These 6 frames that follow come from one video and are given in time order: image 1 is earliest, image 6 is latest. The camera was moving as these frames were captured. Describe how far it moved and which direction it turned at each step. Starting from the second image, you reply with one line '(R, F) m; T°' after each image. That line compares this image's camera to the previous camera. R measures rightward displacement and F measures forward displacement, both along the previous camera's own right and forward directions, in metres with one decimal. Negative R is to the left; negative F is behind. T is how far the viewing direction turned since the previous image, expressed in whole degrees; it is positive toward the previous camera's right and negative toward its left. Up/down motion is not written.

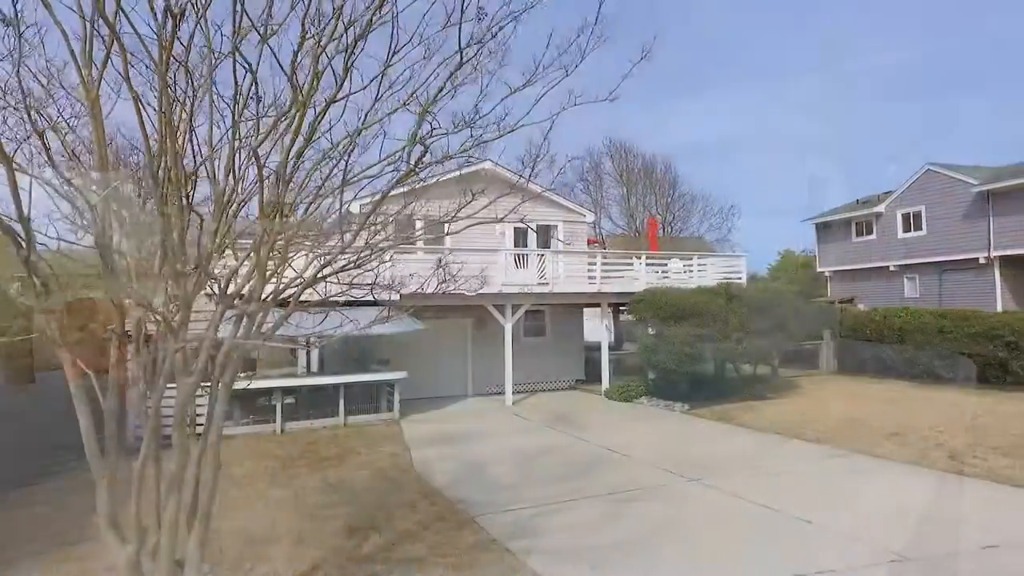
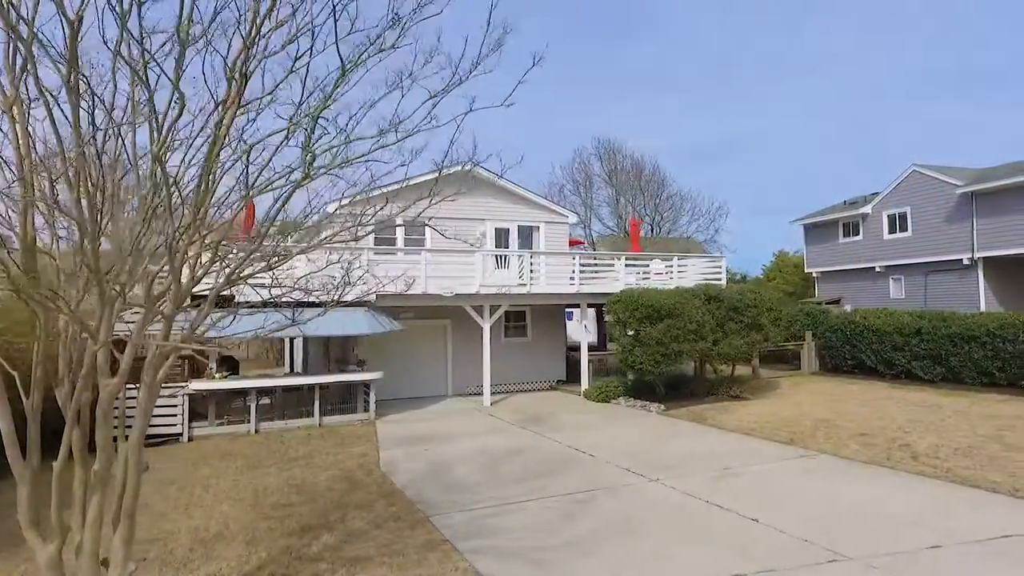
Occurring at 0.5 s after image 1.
(+0.5, 0.0) m; 0°
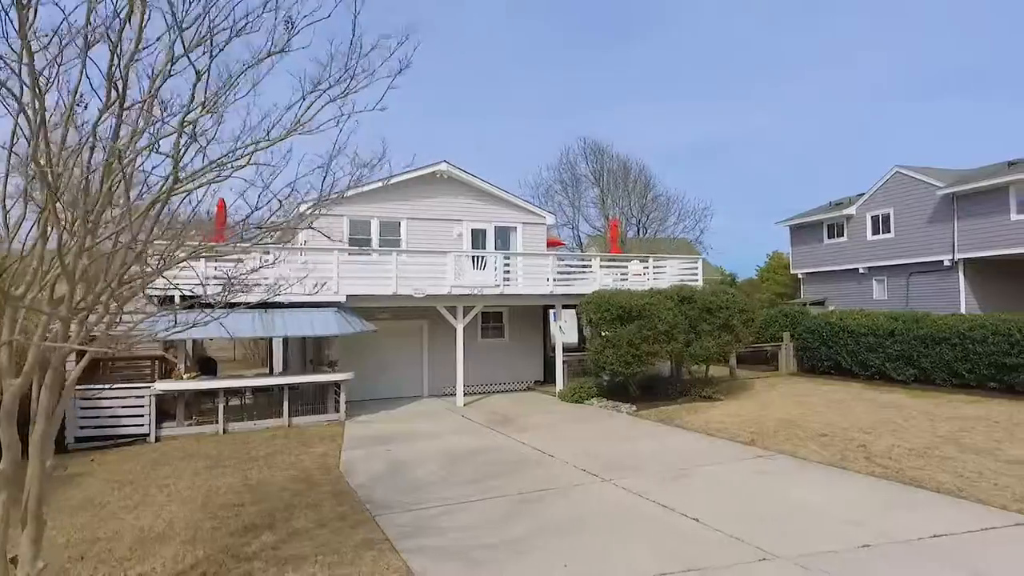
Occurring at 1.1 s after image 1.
(+0.6, 0.0) m; 0°
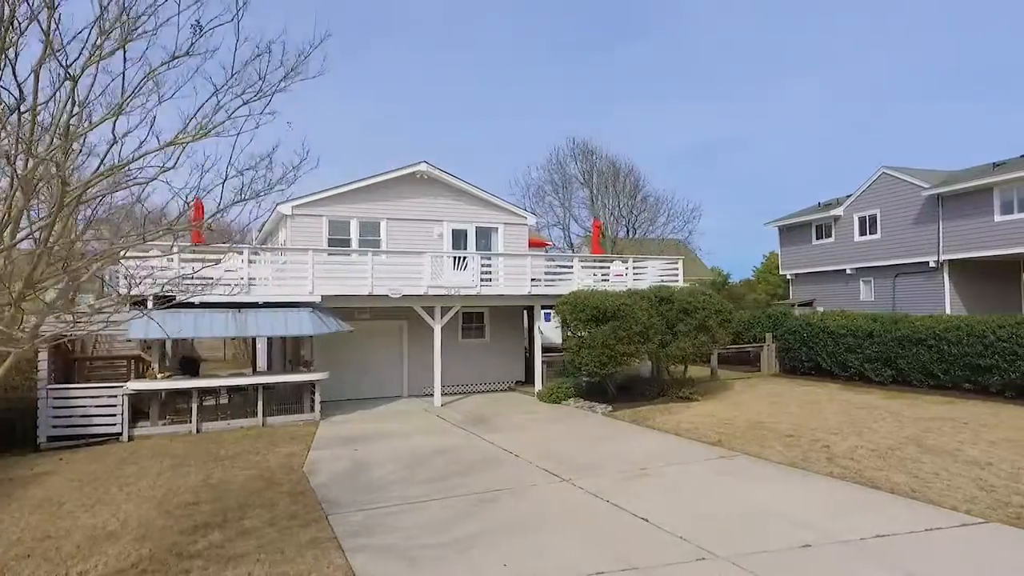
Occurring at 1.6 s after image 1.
(+0.5, 0.0) m; 0°
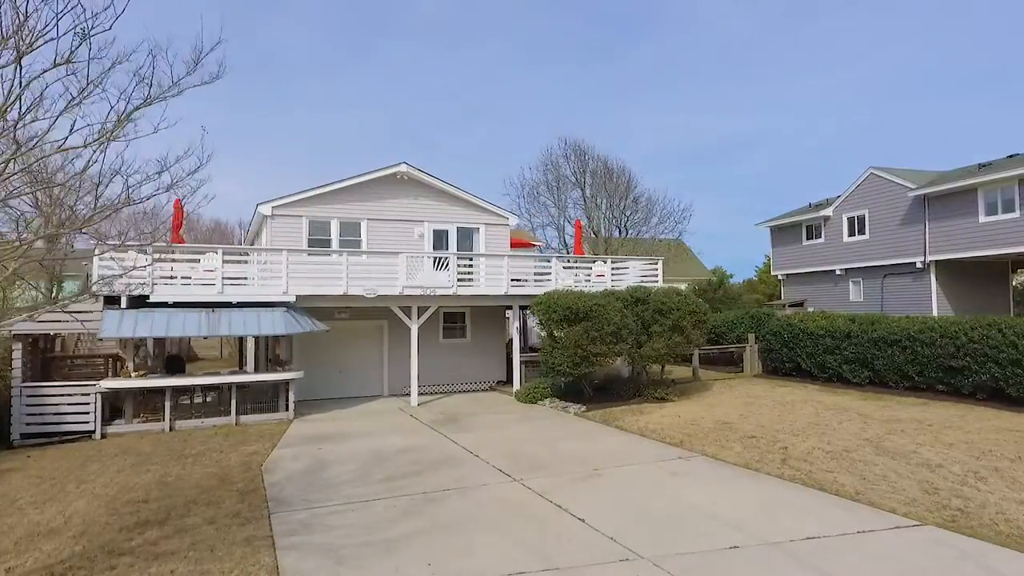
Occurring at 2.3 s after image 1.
(+0.8, 0.0) m; -1°
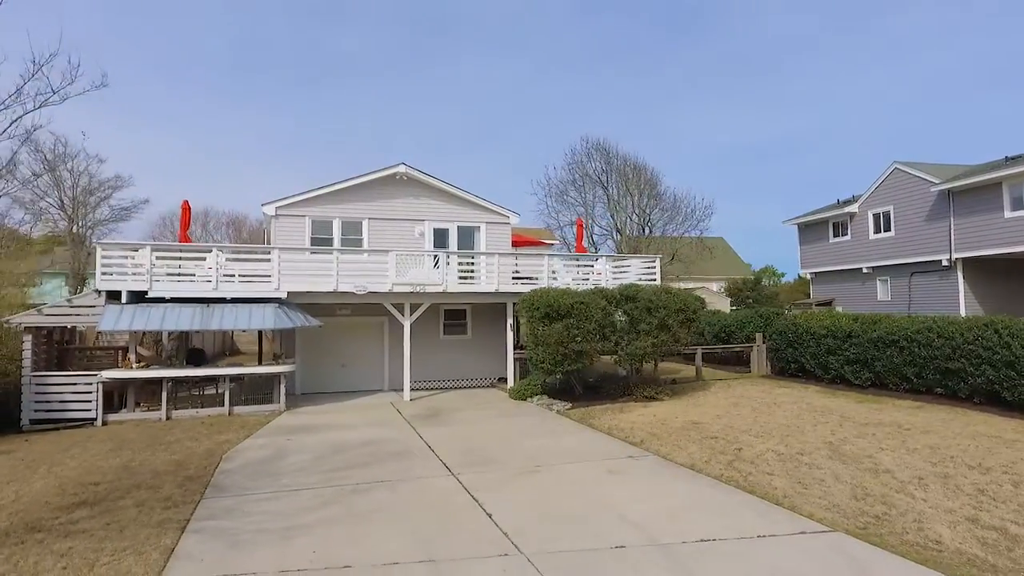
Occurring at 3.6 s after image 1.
(+1.6, 0.0) m; -5°
